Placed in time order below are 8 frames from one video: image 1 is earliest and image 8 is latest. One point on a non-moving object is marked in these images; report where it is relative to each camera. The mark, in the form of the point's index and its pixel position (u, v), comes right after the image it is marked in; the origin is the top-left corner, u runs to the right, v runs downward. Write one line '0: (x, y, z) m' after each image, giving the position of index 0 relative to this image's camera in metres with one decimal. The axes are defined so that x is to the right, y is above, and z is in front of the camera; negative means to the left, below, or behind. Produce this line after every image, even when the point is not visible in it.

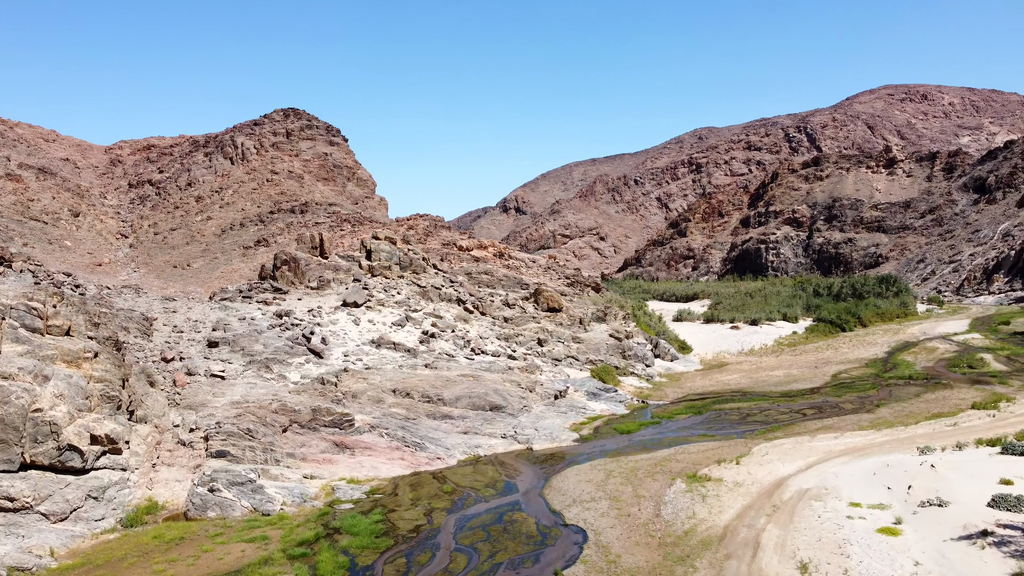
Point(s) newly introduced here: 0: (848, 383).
0: (+8.2, -2.3, +19.8) m
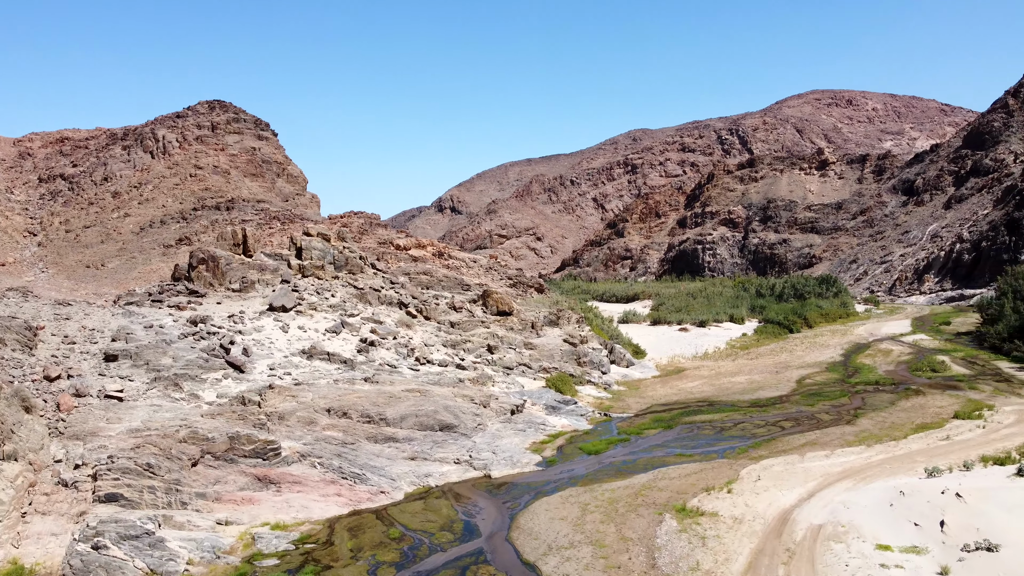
0: (+7.0, -2.4, +18.7) m
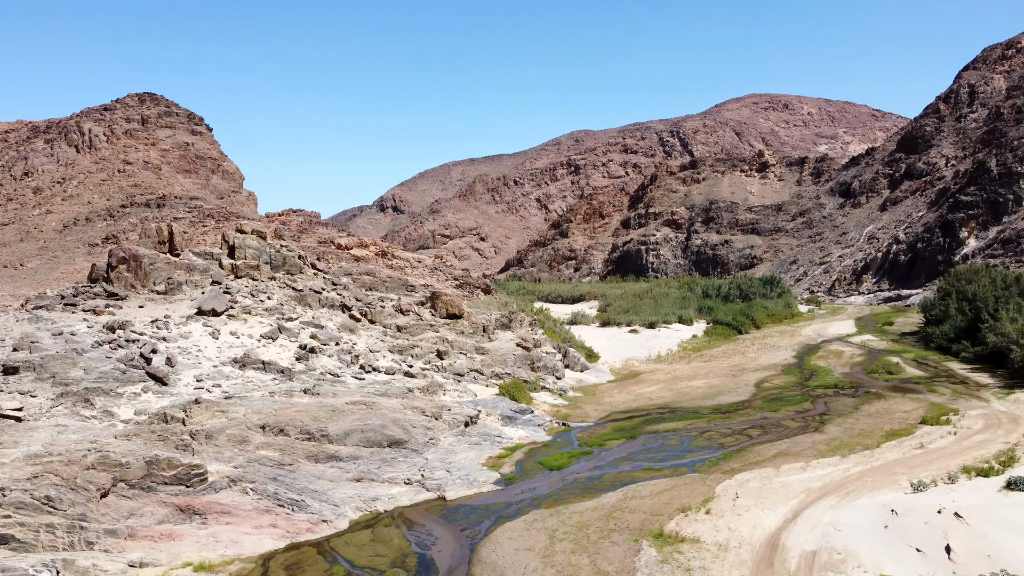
0: (+5.9, -2.4, +18.1) m
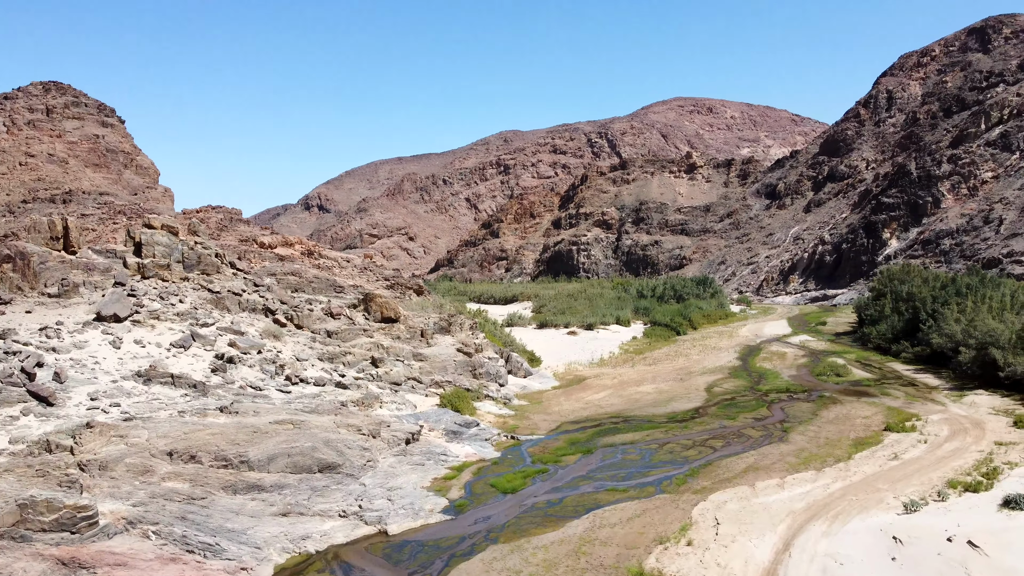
0: (+4.7, -2.4, +17.3) m
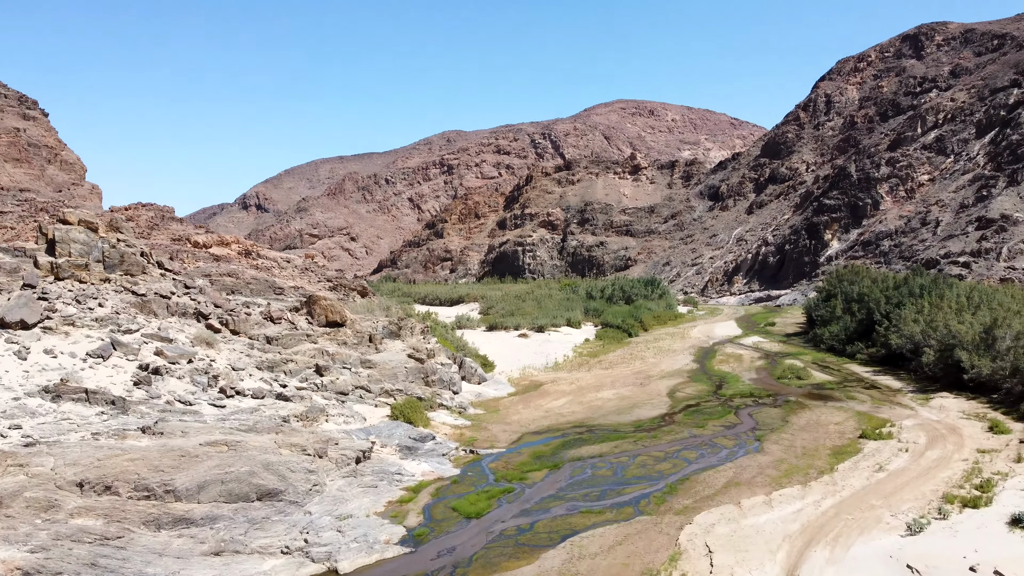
0: (+3.8, -2.4, +16.6) m
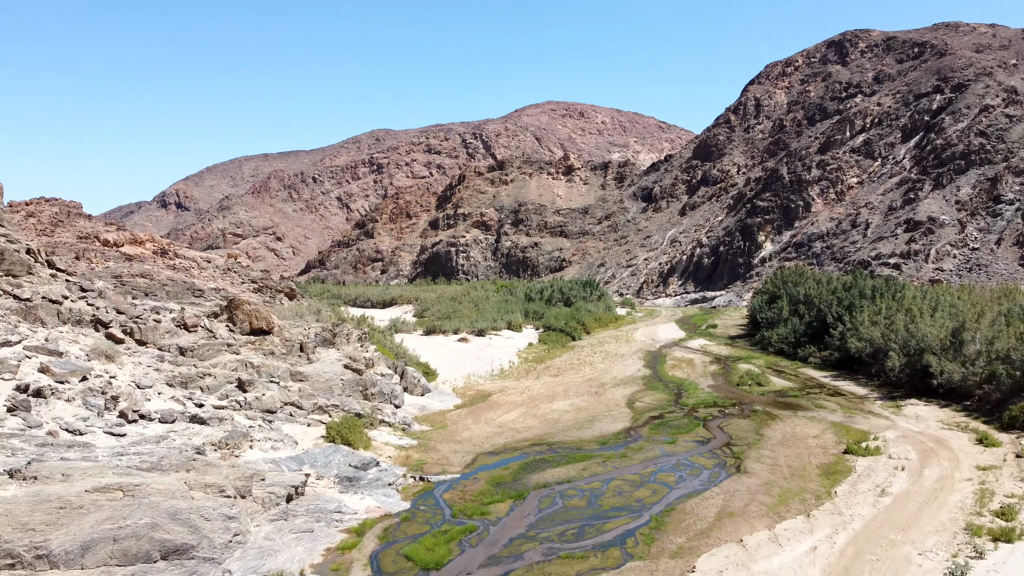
0: (+2.8, -2.5, +15.3) m
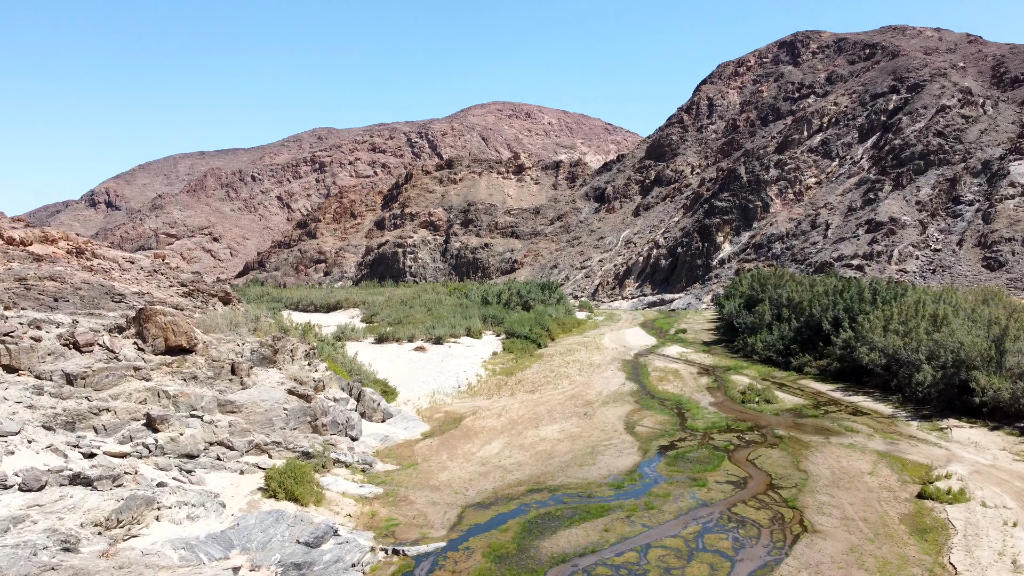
0: (+2.6, -2.5, +12.7) m
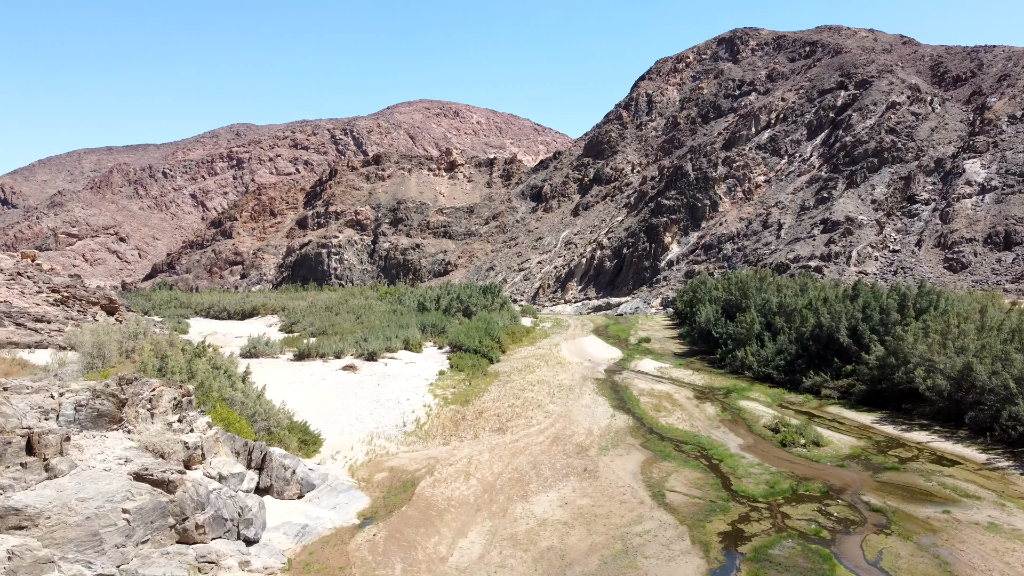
0: (+2.5, -2.6, +8.4) m
